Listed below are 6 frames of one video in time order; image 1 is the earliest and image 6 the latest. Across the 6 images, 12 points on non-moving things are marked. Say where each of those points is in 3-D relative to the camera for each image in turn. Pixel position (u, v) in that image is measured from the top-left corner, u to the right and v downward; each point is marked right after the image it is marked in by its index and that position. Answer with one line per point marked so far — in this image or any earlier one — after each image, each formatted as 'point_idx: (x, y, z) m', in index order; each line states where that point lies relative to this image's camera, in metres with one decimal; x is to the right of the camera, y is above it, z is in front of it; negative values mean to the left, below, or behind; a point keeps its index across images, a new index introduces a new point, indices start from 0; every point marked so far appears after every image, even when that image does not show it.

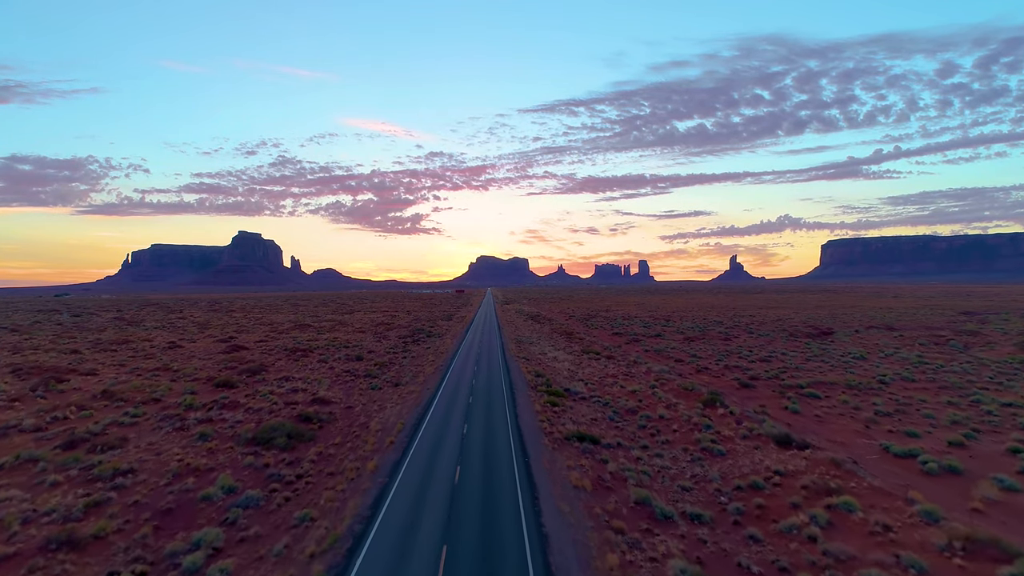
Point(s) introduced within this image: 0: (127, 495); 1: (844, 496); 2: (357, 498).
0: (-13.7, -7.4, +15.8) m
1: (+11.4, -7.2, +15.3) m
2: (-5.5, -7.5, +15.8) m
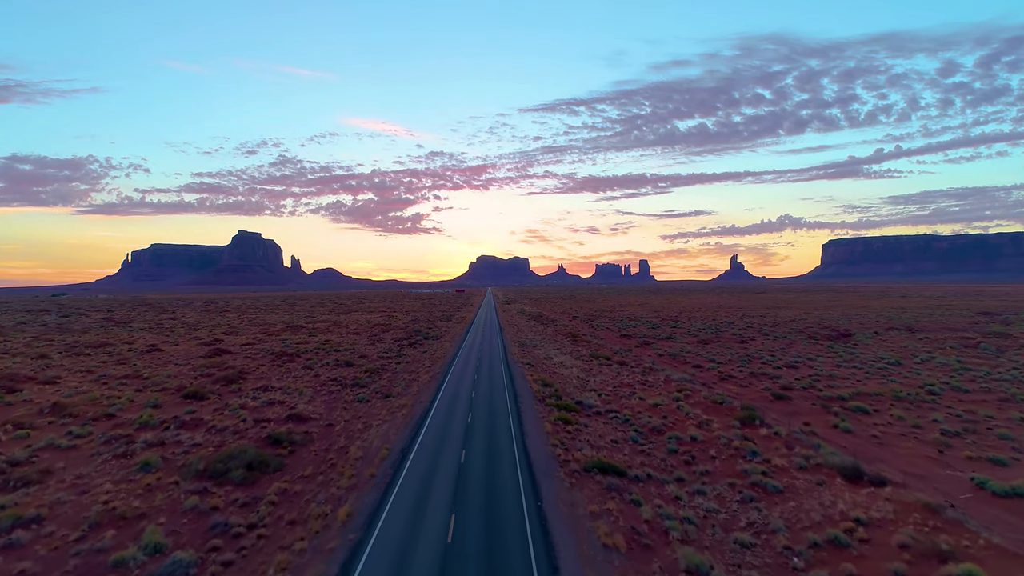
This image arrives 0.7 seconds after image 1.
0: (-13.4, -7.4, +12.0) m
1: (+11.7, -7.1, +11.5) m
2: (-5.2, -7.4, +12.0) m
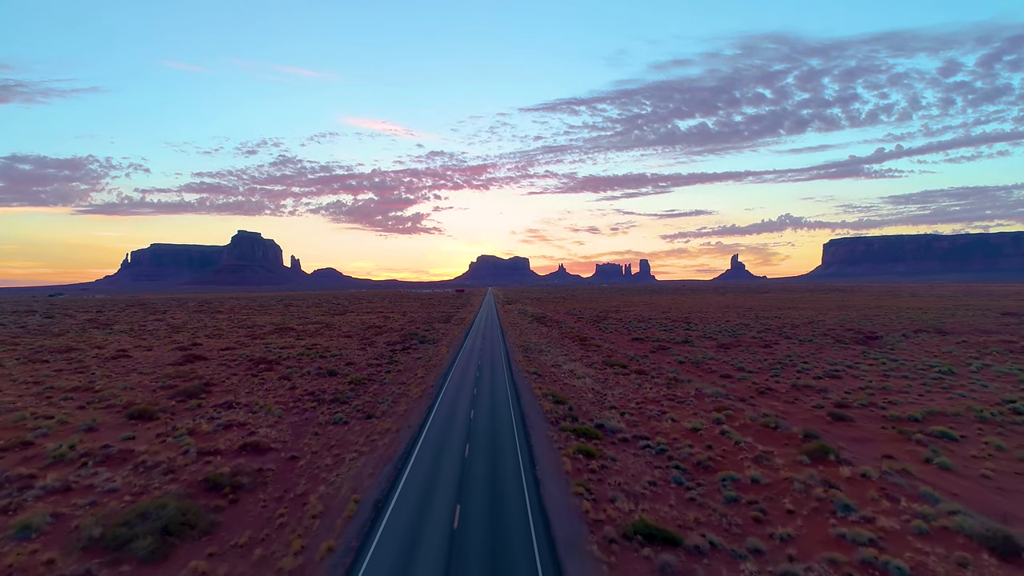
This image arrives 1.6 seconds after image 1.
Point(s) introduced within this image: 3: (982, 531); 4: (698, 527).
0: (-13.0, -7.3, +7.2) m
1: (+12.0, -7.1, +6.6) m
2: (-4.9, -7.4, +7.2) m
3: (+13.2, -6.8, +12.5) m
4: (+5.8, -7.4, +13.9) m
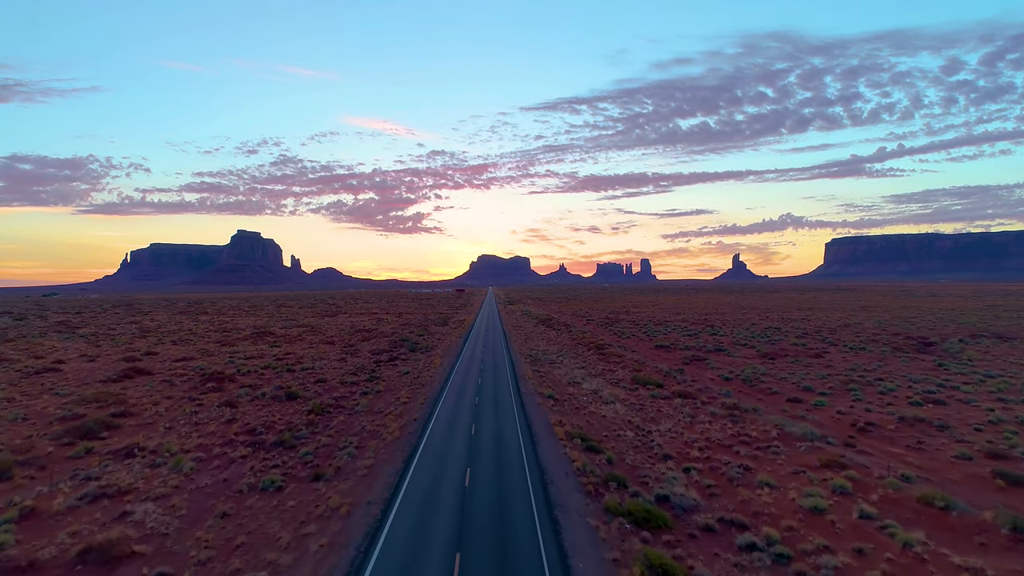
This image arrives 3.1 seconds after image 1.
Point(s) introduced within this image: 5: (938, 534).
0: (-12.5, -7.3, -0.9) m
1: (+12.6, -7.1, -1.5) m
2: (-4.3, -7.4, -0.9) m
3: (+13.8, -6.8, +4.4) m
4: (+6.3, -7.4, +5.8) m
5: (+12.3, -7.0, +13.0) m
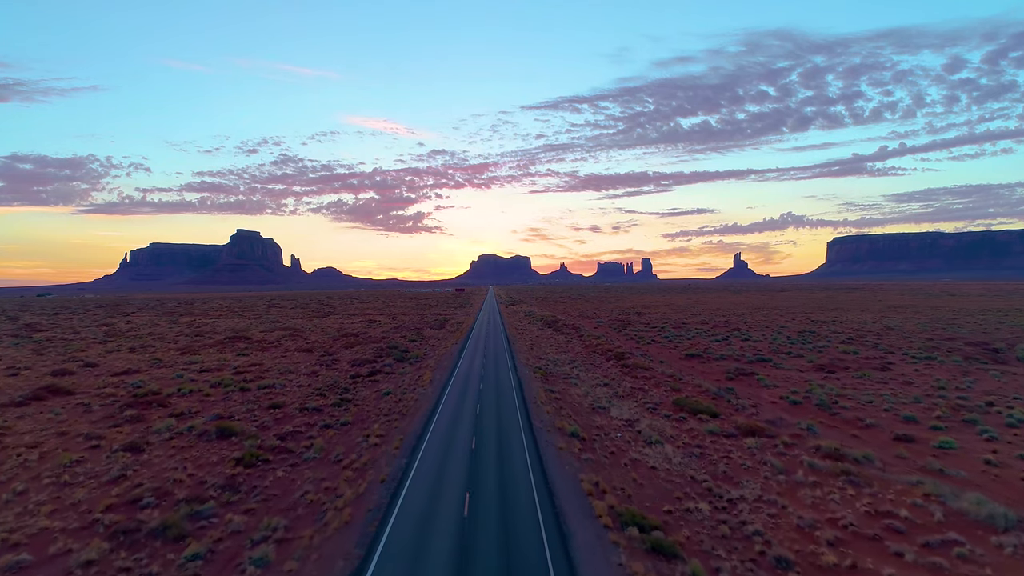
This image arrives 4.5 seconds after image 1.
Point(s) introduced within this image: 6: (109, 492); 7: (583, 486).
0: (-12.1, -7.3, -8.5) m
1: (+13.0, -7.1, -9.1) m
2: (-3.9, -7.4, -8.5) m
3: (+14.2, -6.8, -3.3) m
4: (+6.8, -7.3, -1.8) m
5: (+12.8, -7.0, +5.3) m
6: (-14.6, -7.4, +16.4) m
7: (+2.6, -7.0, +16.3) m
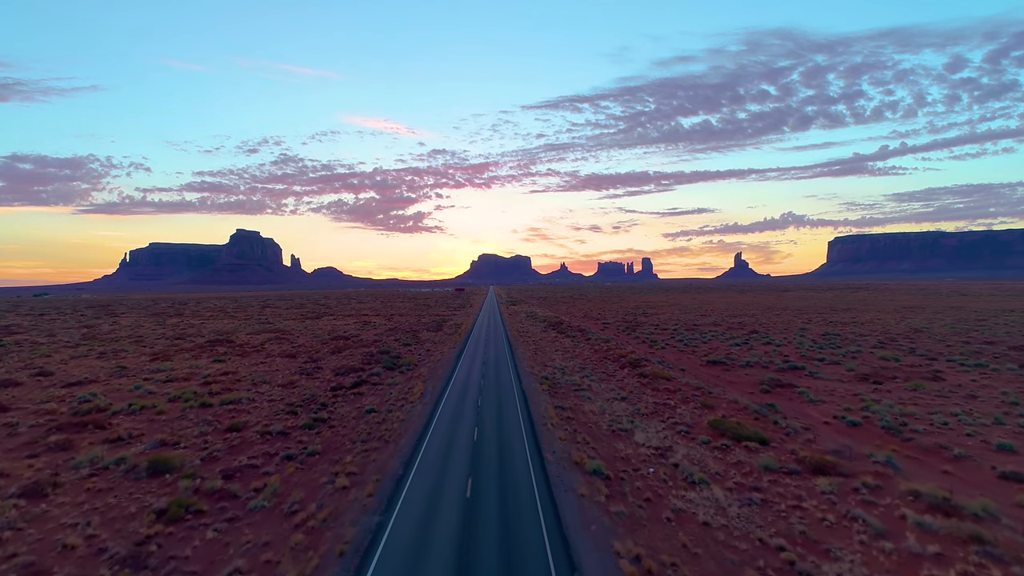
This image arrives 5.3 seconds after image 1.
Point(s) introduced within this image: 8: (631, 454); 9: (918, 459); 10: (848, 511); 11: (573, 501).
0: (-11.9, -7.3, -12.9) m
1: (+13.2, -7.0, -13.6) m
2: (-3.7, -7.4, -12.9) m
3: (+14.4, -6.7, -7.7) m
4: (+7.0, -7.3, -6.2) m
5: (+13.0, -6.9, +0.9) m
6: (-14.4, -7.3, +11.9) m
7: (+2.8, -6.9, +11.9) m
8: (+5.1, -7.2, +19.6) m
9: (+17.1, -7.0, +19.1) m
10: (+10.8, -7.0, +14.4) m
11: (+2.0, -6.9, +15.2) m
